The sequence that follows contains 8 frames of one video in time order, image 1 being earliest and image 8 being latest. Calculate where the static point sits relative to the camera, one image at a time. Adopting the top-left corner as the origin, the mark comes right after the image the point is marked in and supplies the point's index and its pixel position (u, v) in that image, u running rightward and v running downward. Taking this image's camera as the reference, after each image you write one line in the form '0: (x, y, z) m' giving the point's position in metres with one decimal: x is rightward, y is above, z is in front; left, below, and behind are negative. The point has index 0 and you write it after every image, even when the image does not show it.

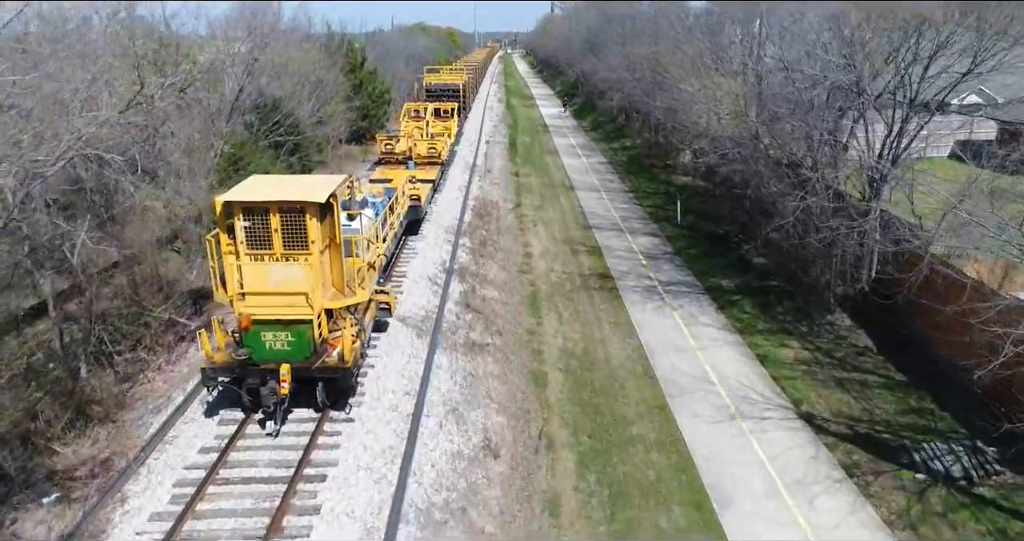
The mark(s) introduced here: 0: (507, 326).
0: (-0.1, -0.9, +13.8) m
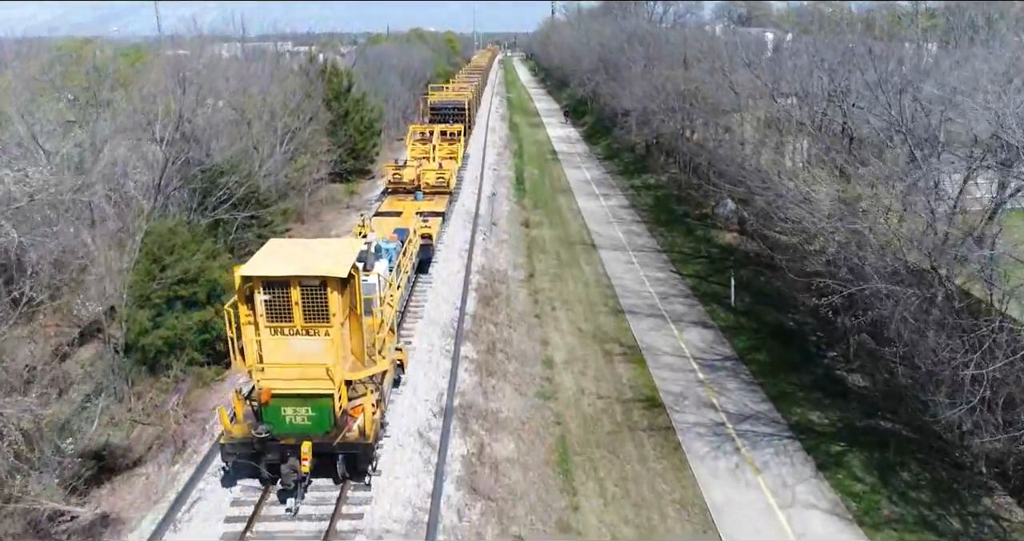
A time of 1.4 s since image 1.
0: (+0.2, -2.9, +9.6) m
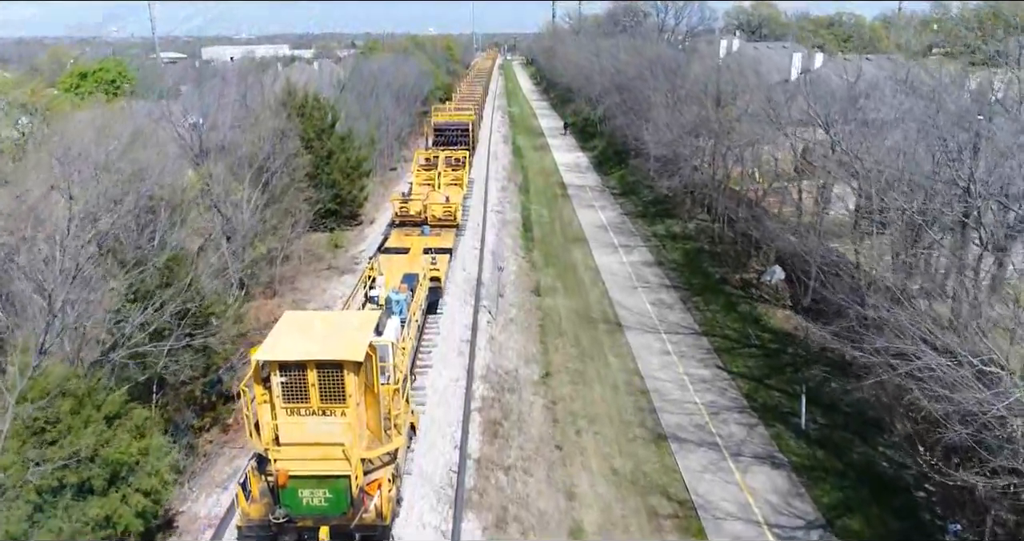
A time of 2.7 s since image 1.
0: (+0.4, -4.8, +6.1) m
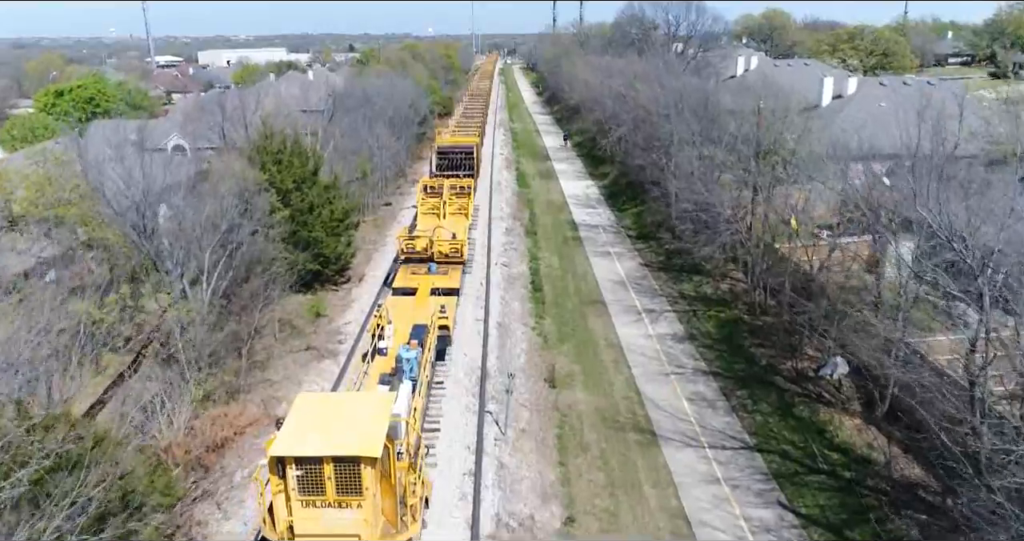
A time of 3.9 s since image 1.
0: (+0.7, -6.6, +2.9) m
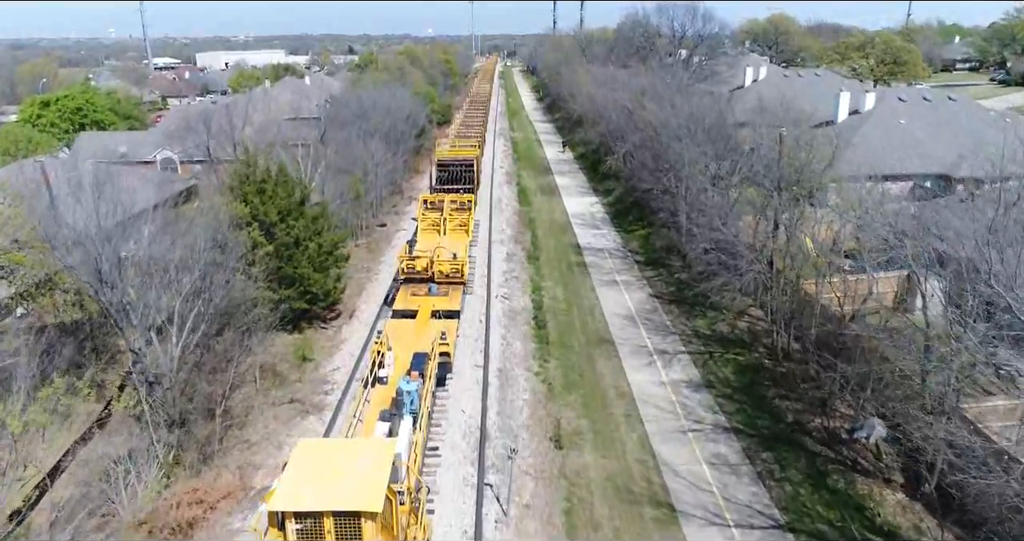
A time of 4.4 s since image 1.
0: (+0.7, -7.5, +1.3) m
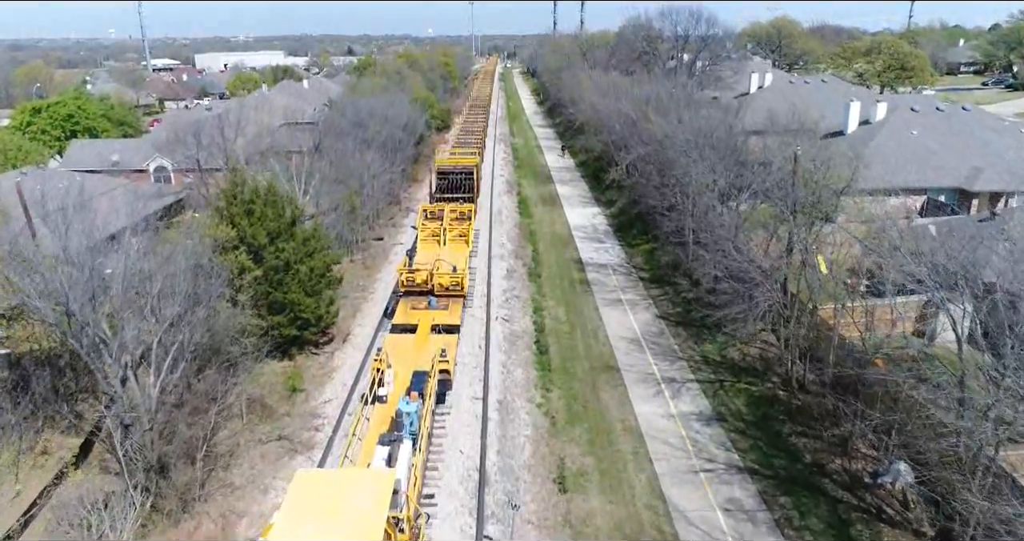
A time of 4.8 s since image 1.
0: (+0.7, -8.1, +0.4) m
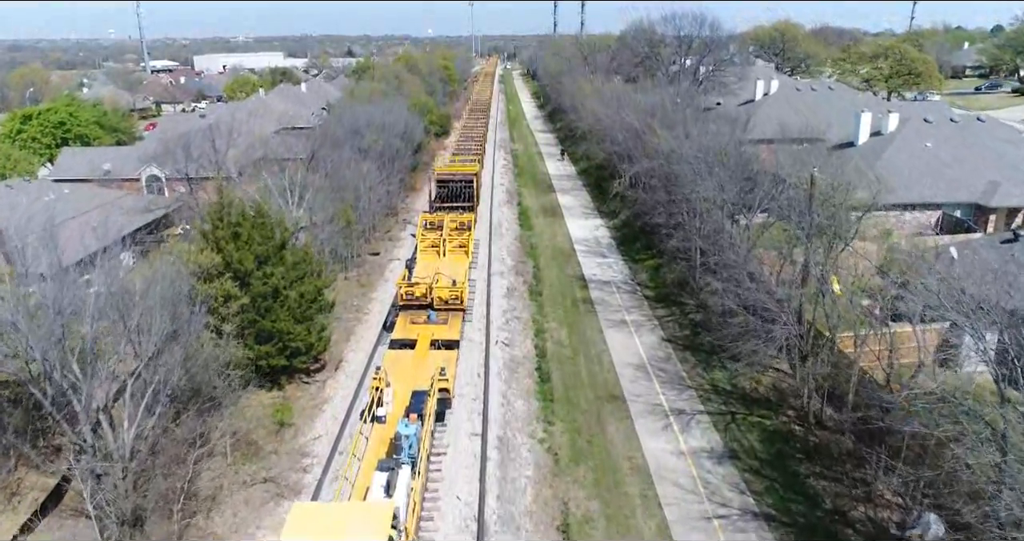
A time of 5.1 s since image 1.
0: (+0.8, -8.7, -0.6) m
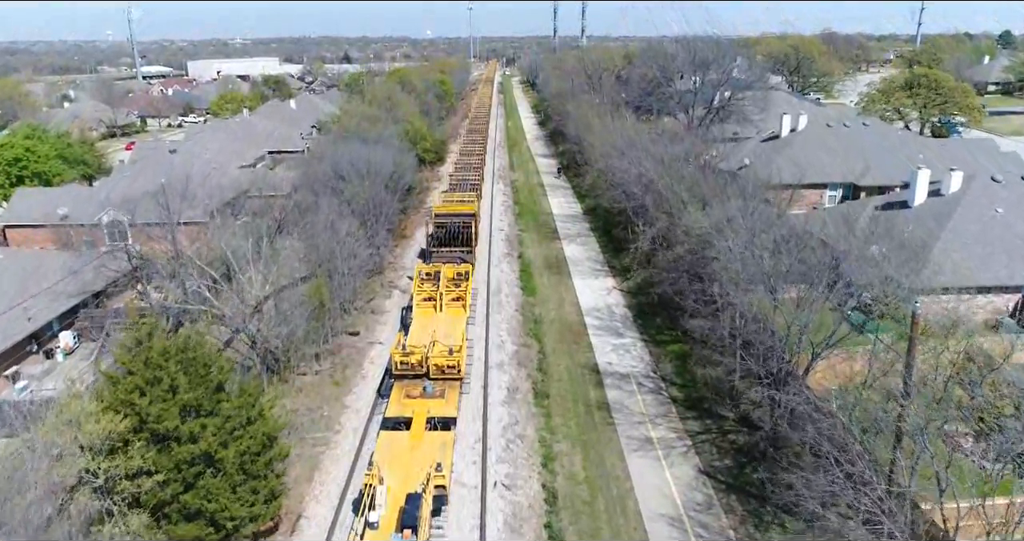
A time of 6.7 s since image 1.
0: (+0.8, -11.3, -4.8) m
